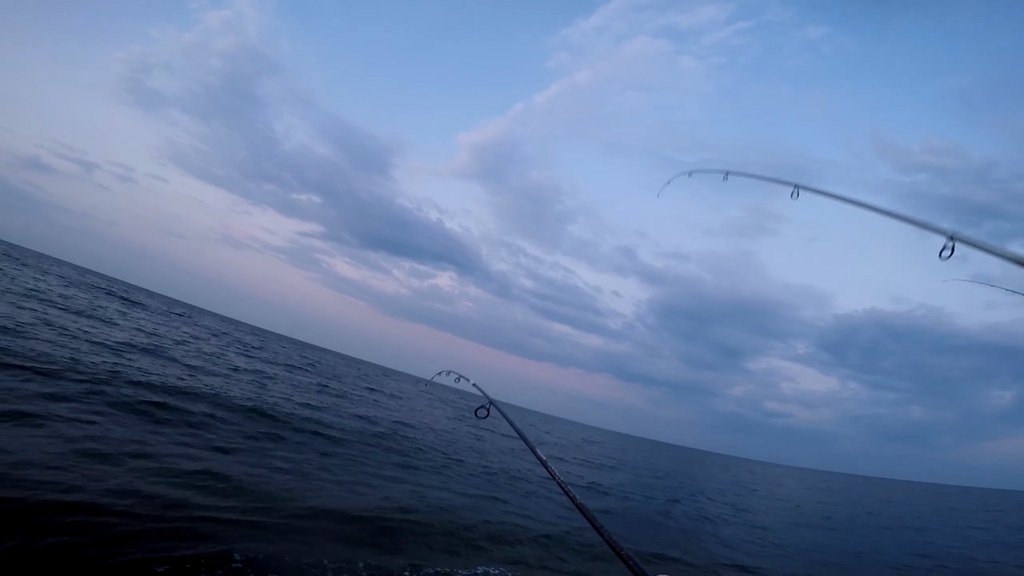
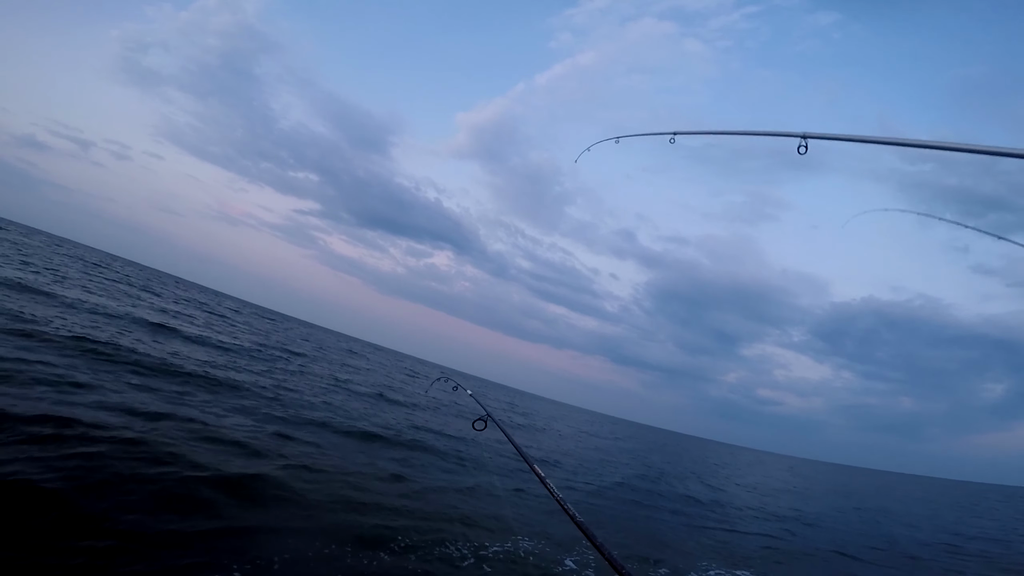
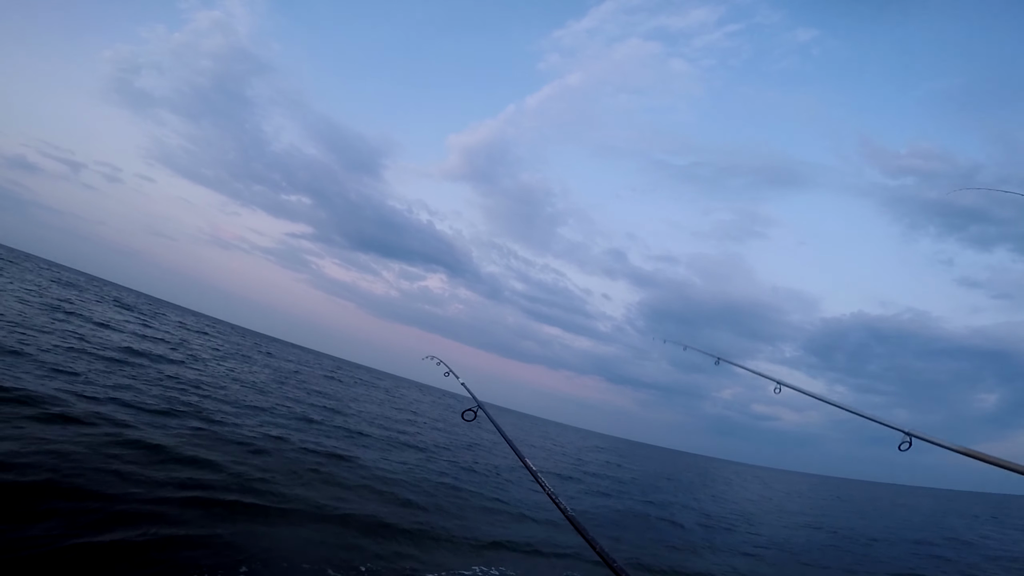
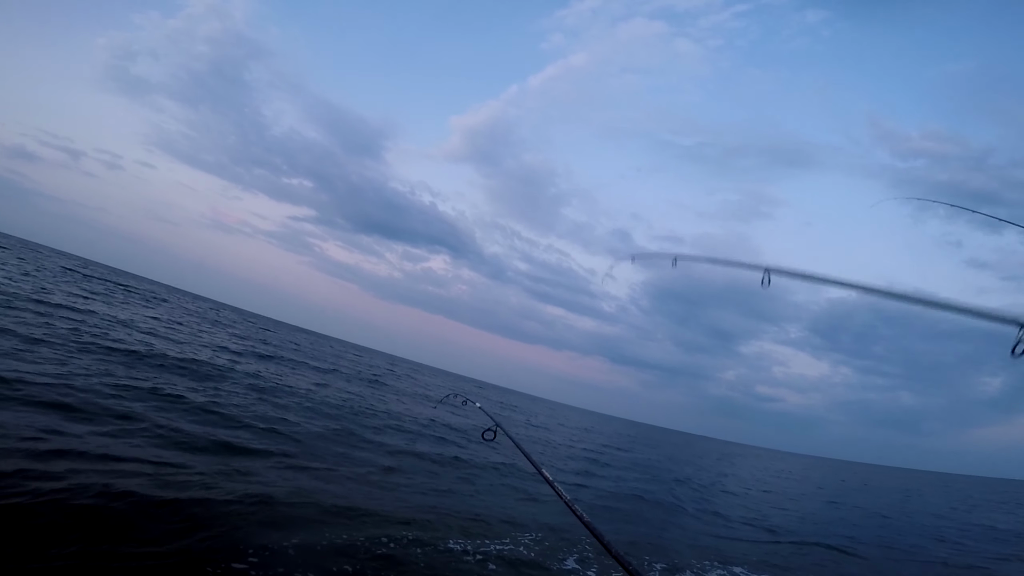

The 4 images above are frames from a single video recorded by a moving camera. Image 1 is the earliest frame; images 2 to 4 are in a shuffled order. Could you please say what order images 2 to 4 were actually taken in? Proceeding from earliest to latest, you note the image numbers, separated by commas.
3, 4, 2
